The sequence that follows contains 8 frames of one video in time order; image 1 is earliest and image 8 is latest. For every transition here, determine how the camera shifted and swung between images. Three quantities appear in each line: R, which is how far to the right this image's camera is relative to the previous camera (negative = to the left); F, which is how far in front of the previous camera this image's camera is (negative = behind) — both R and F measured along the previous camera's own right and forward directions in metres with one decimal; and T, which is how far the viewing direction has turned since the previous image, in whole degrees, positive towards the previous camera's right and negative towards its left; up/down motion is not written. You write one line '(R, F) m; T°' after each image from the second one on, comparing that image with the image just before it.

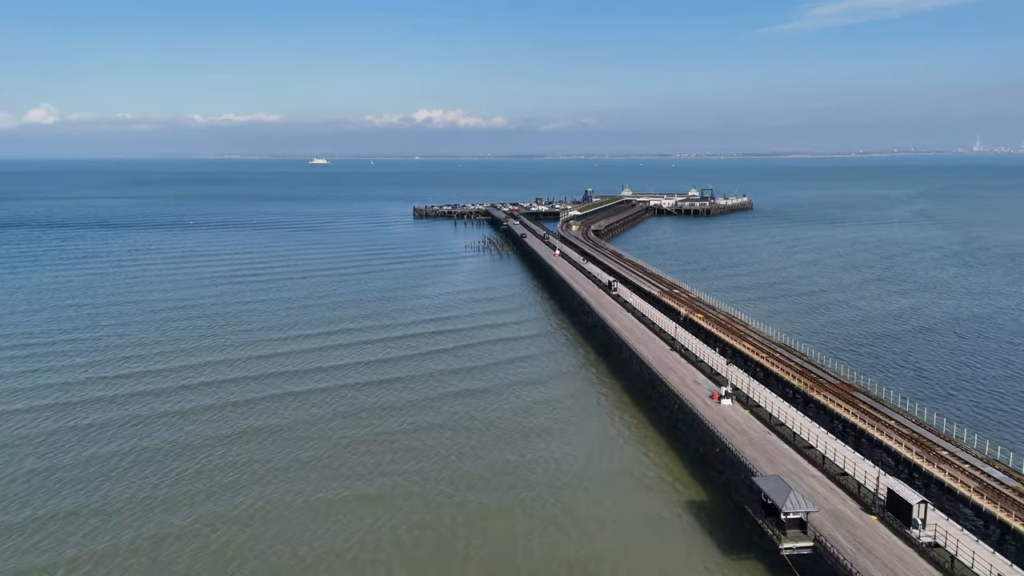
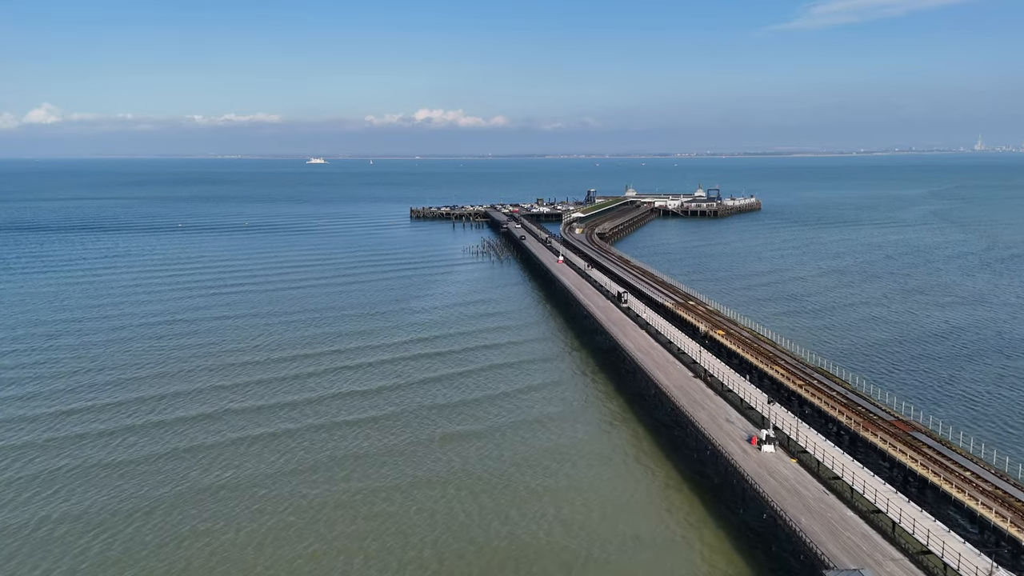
(+0.1, +4.9) m; 0°
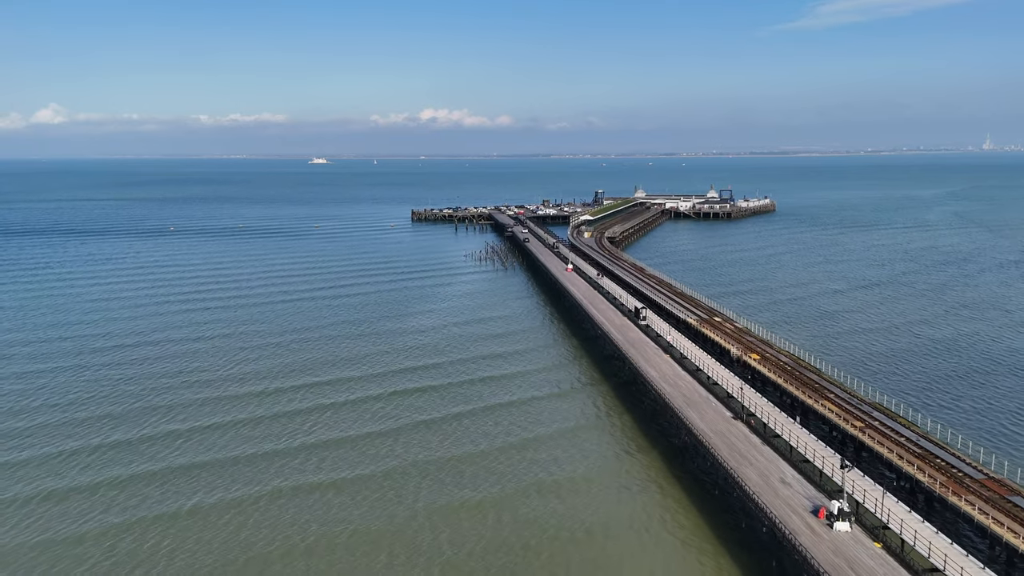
(-0.1, +5.1) m; 0°
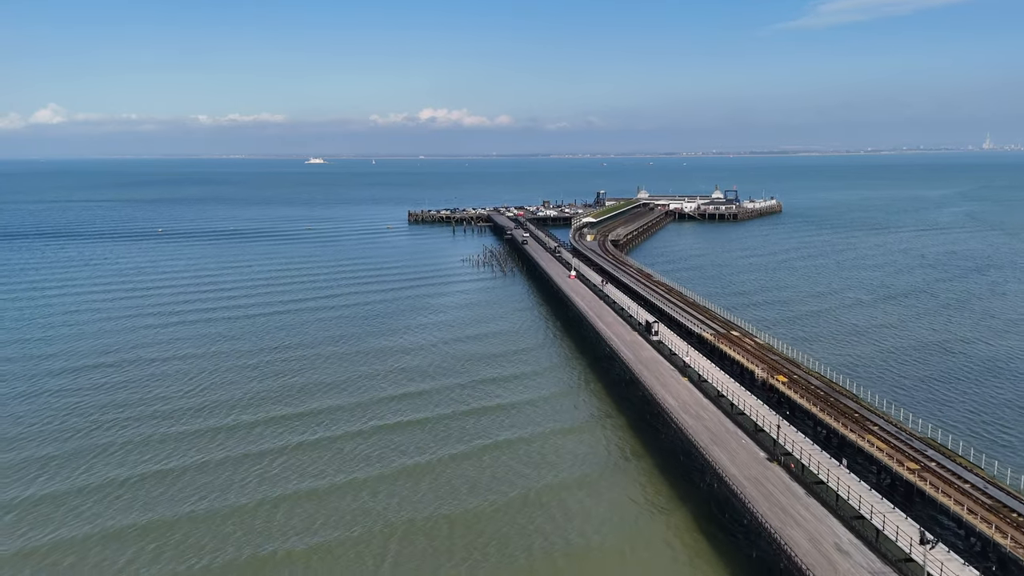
(0.0, +3.9) m; 0°
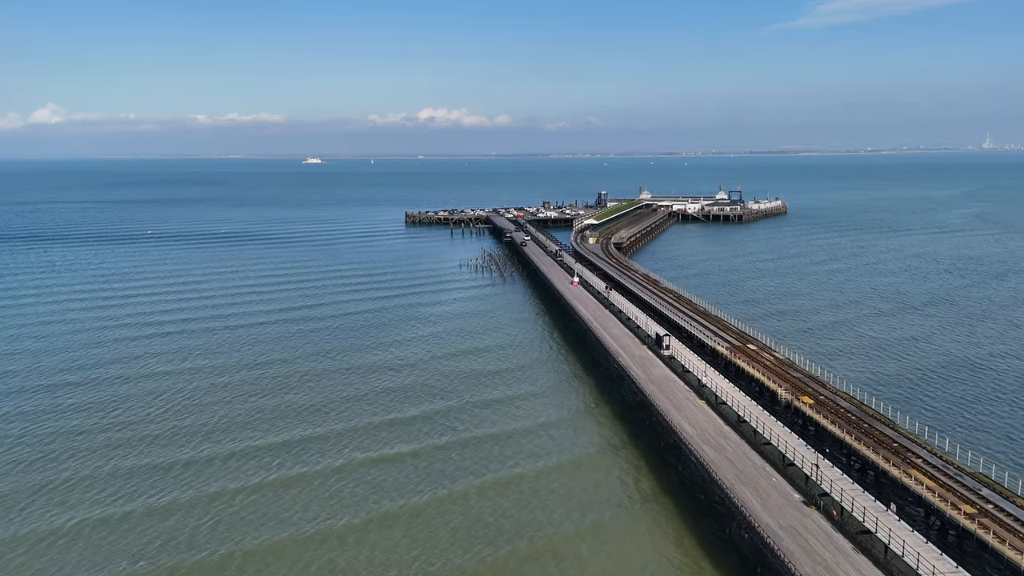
(0.0, +3.0) m; 0°
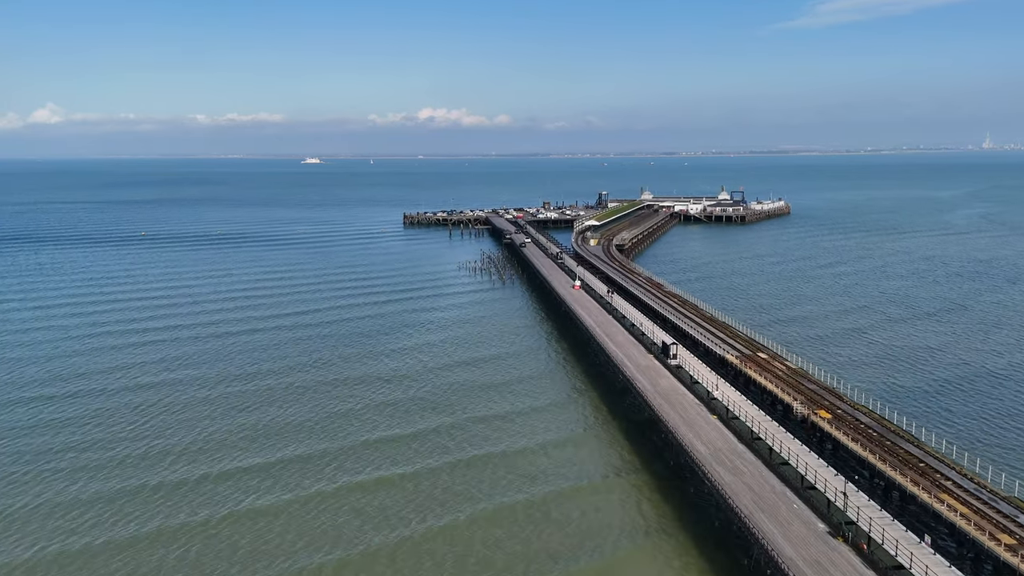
(0.0, +1.7) m; 0°
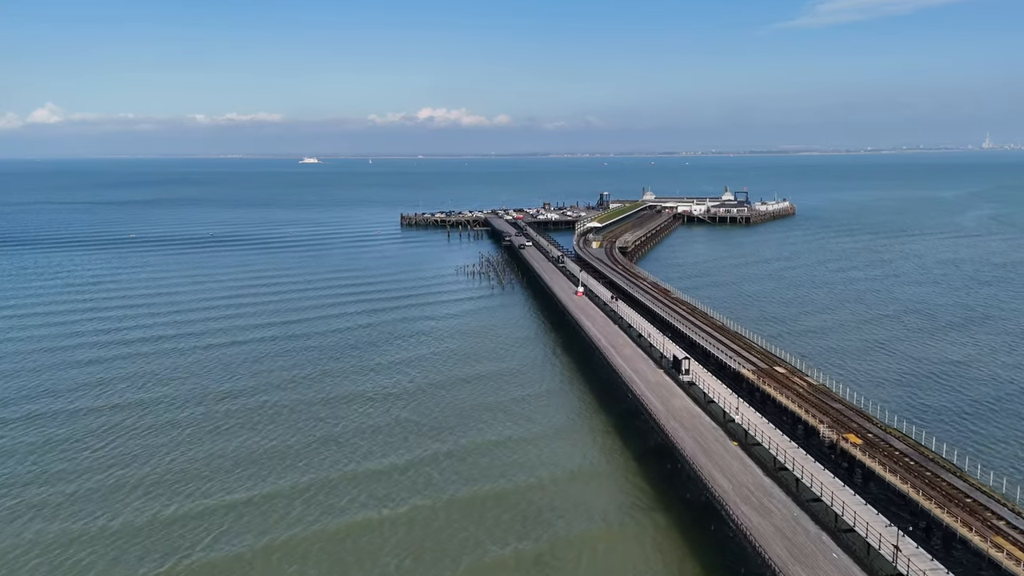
(0.0, +2.7) m; 0°
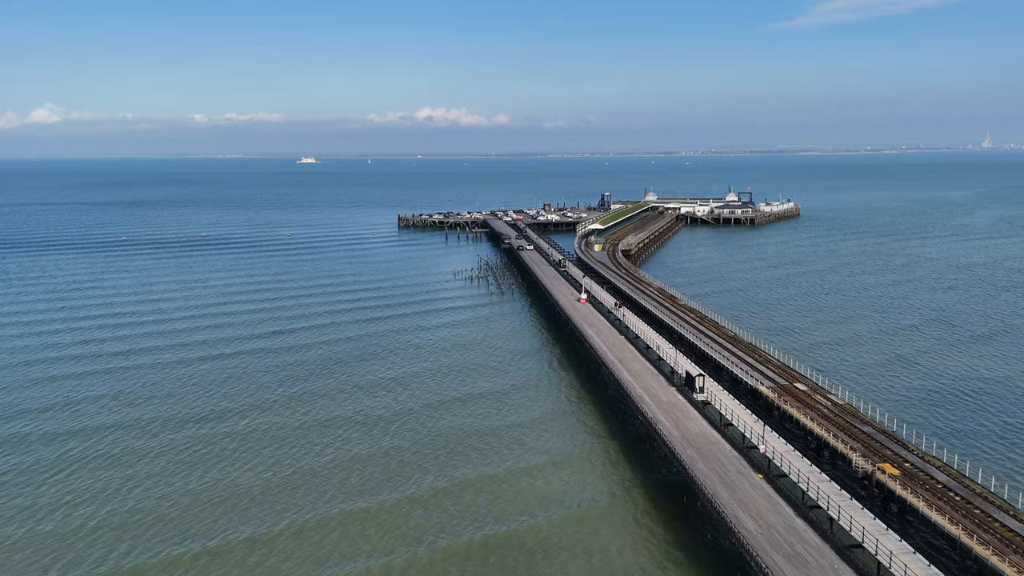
(0.0, +2.6) m; 0°
